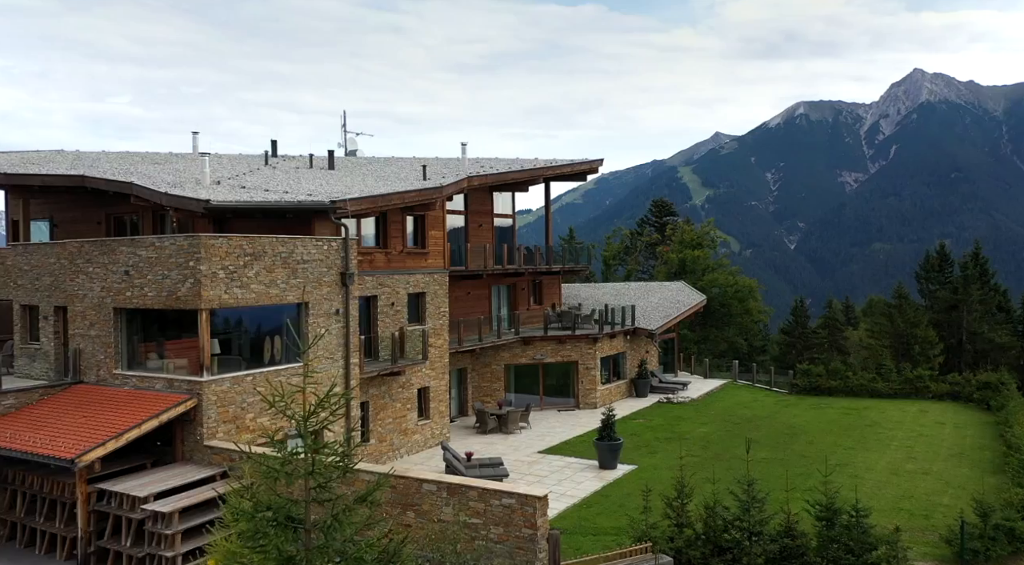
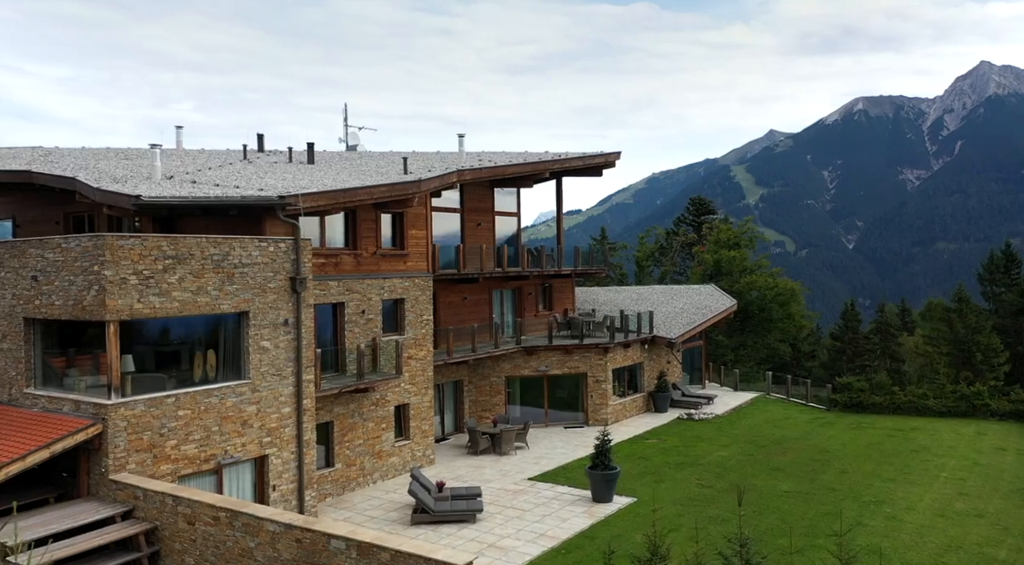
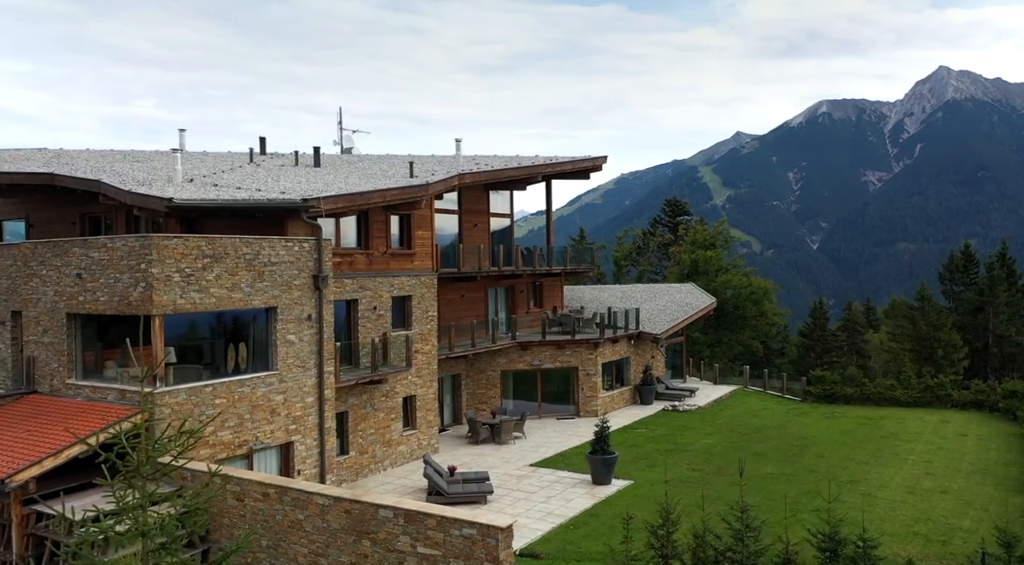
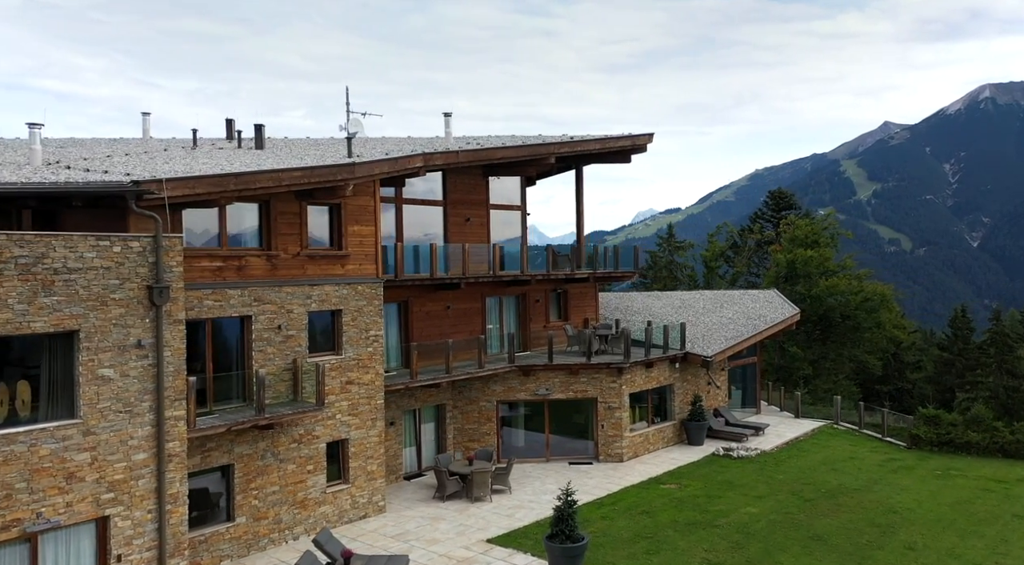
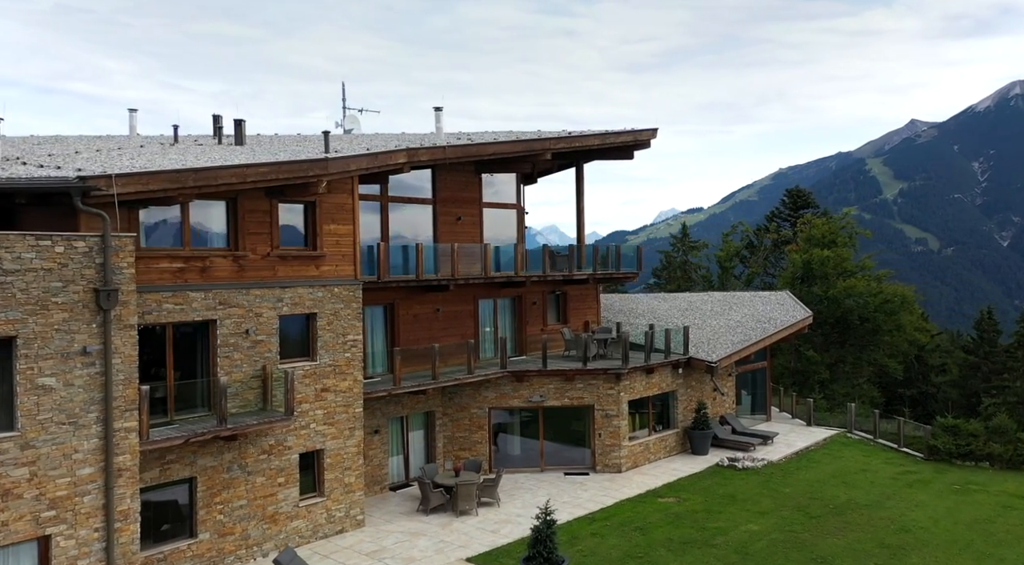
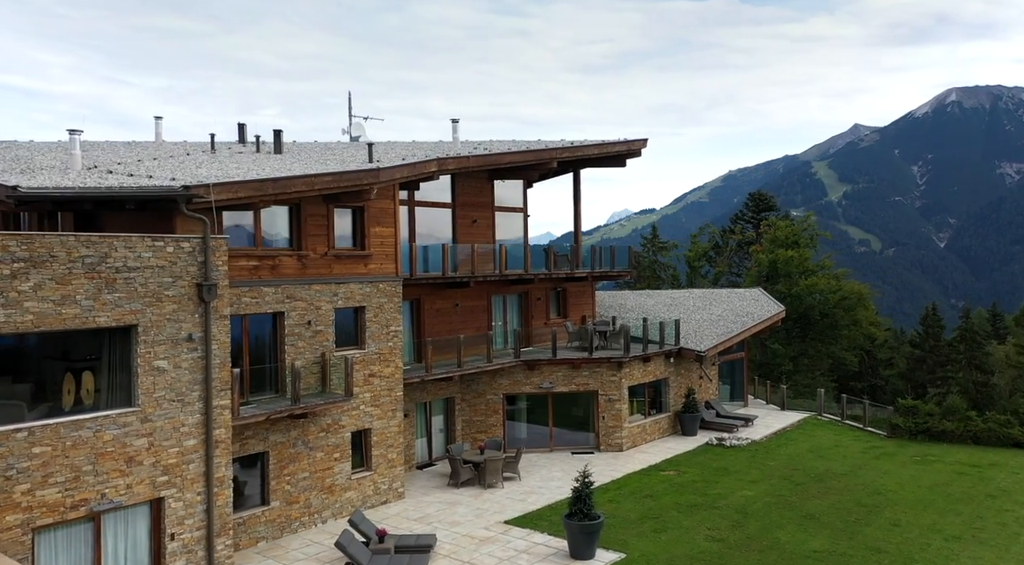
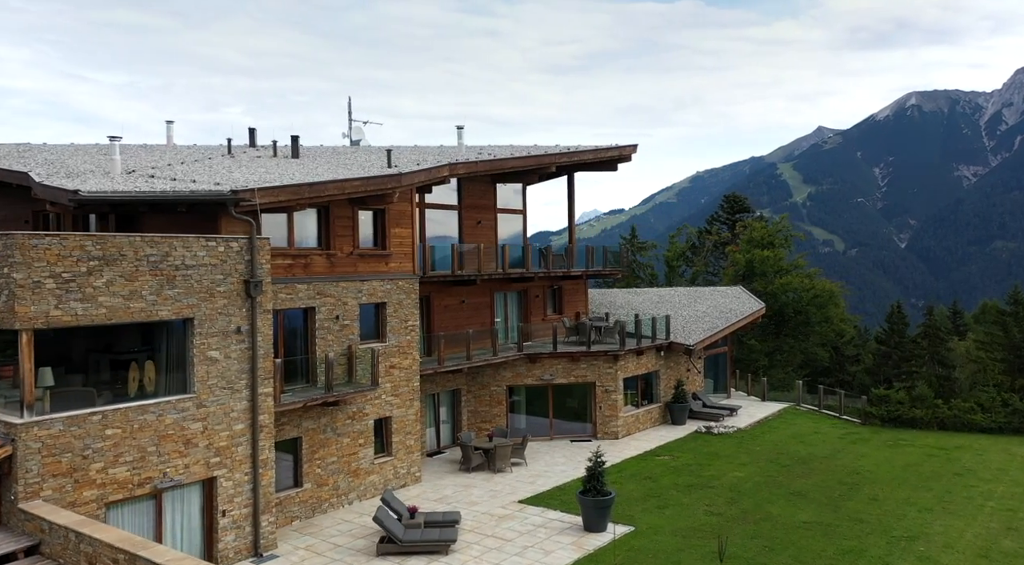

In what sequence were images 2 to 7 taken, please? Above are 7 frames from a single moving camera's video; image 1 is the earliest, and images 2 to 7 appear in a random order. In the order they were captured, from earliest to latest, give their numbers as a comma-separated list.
3, 2, 7, 6, 4, 5
